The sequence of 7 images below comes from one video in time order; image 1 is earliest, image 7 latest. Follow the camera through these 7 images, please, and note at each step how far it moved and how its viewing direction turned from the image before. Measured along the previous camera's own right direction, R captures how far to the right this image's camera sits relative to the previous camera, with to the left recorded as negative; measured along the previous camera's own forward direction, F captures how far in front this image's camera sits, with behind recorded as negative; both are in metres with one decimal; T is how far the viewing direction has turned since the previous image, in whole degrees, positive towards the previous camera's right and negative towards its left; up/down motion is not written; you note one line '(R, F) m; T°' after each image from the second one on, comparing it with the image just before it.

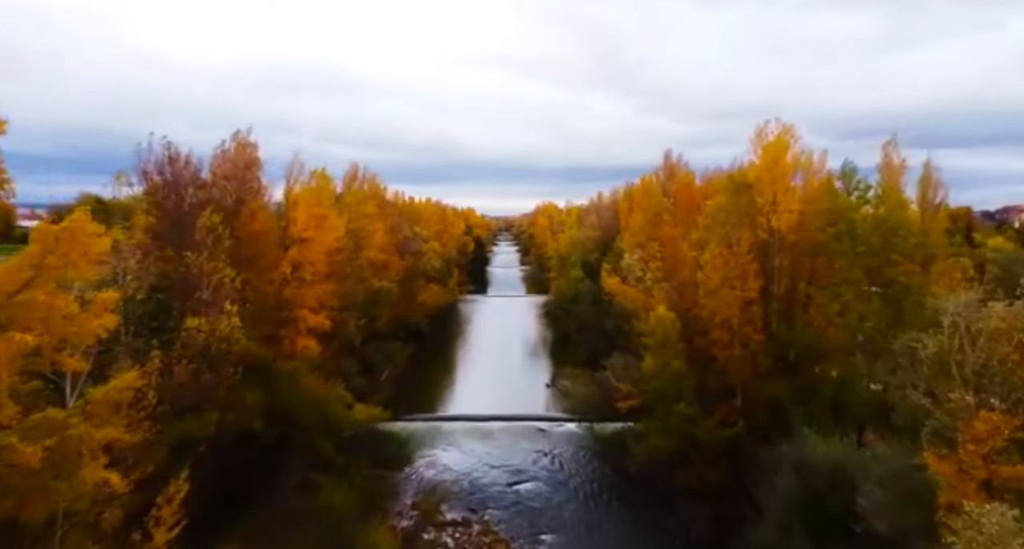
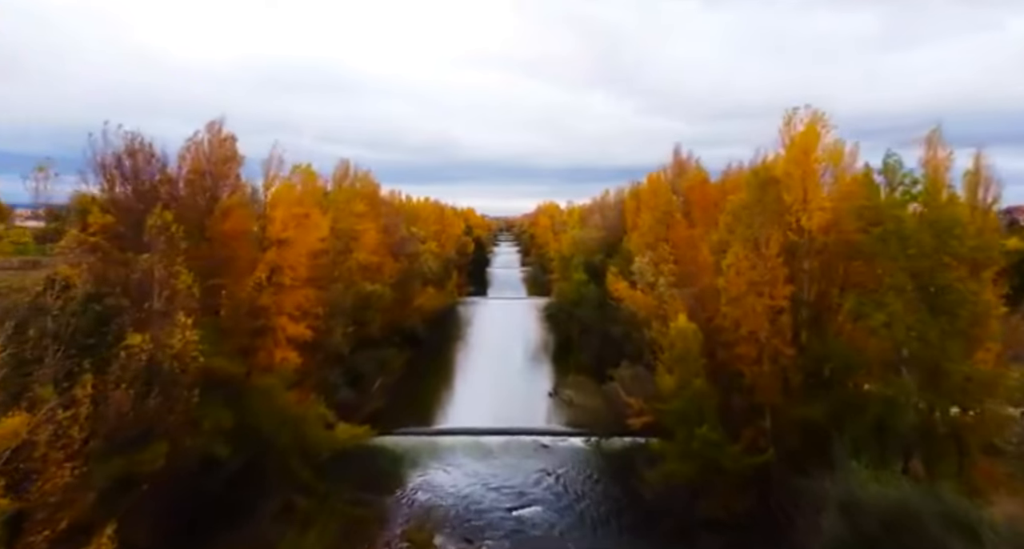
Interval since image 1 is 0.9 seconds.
(0.0, +2.0) m; 0°
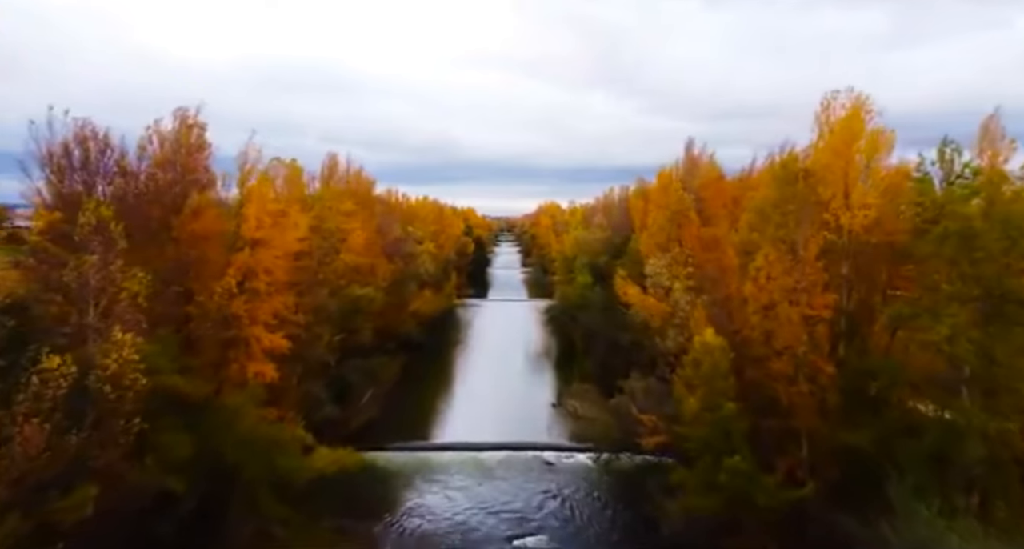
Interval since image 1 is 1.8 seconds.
(0.0, +2.0) m; 0°
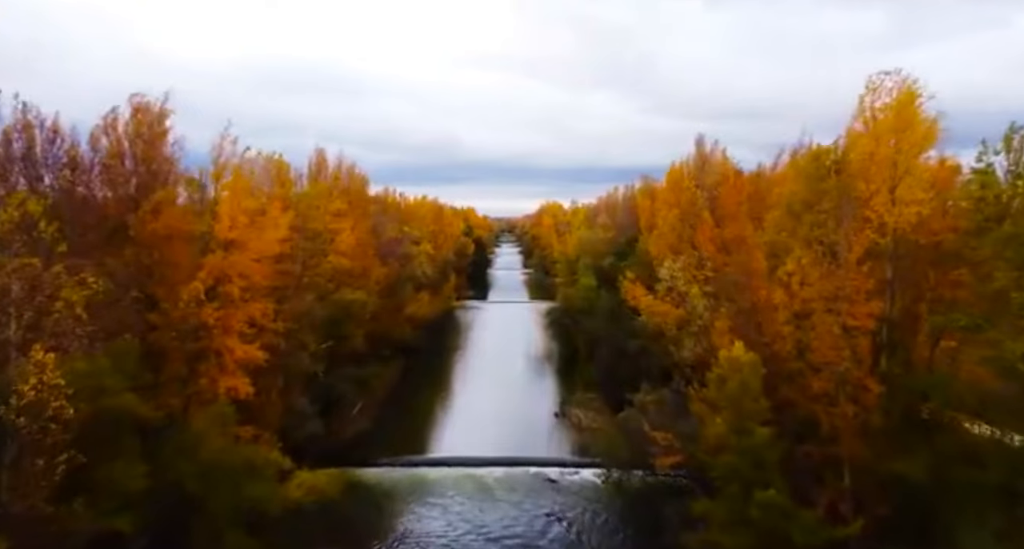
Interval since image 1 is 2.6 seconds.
(0.0, +1.7) m; 0°
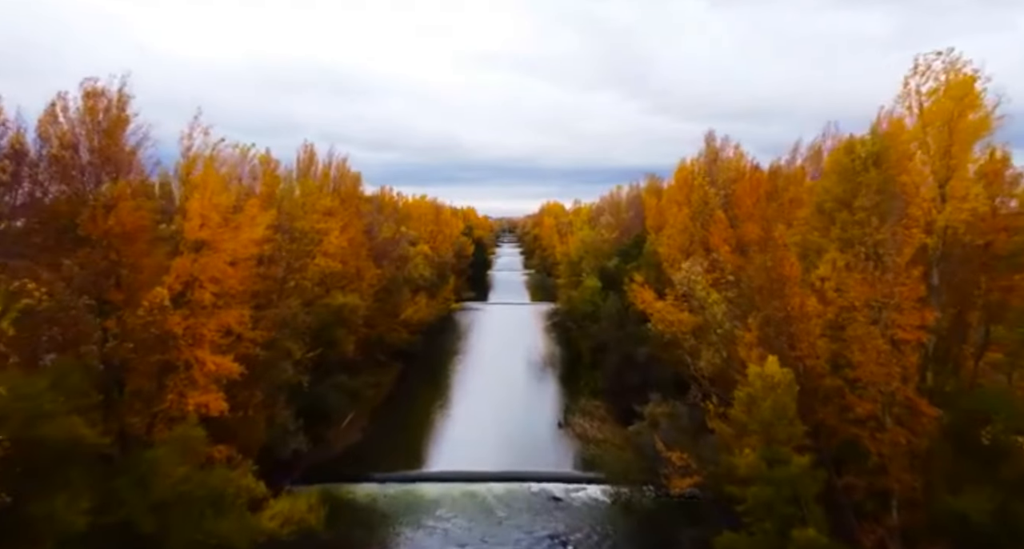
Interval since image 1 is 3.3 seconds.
(0.0, +1.5) m; 0°
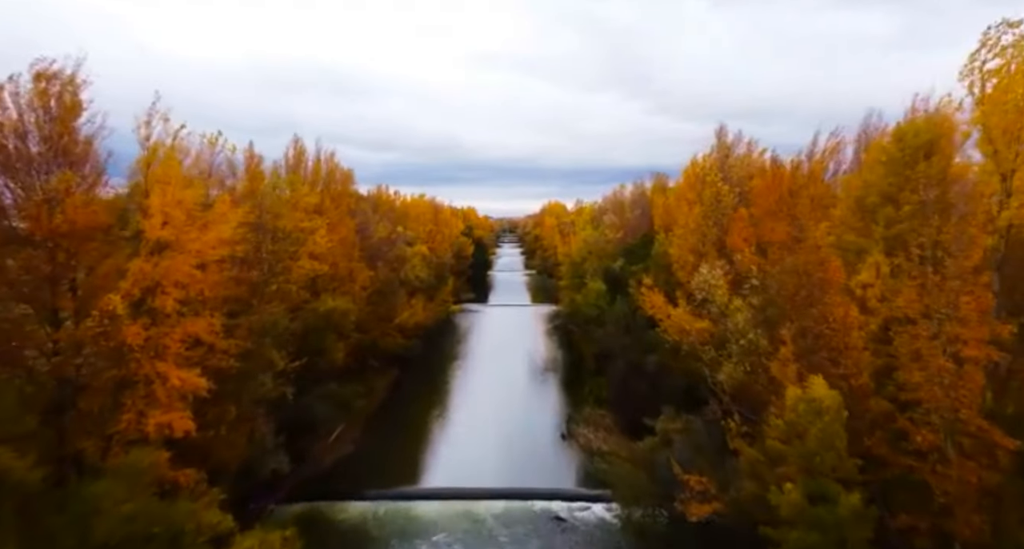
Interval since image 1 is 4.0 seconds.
(0.0, +1.5) m; 0°
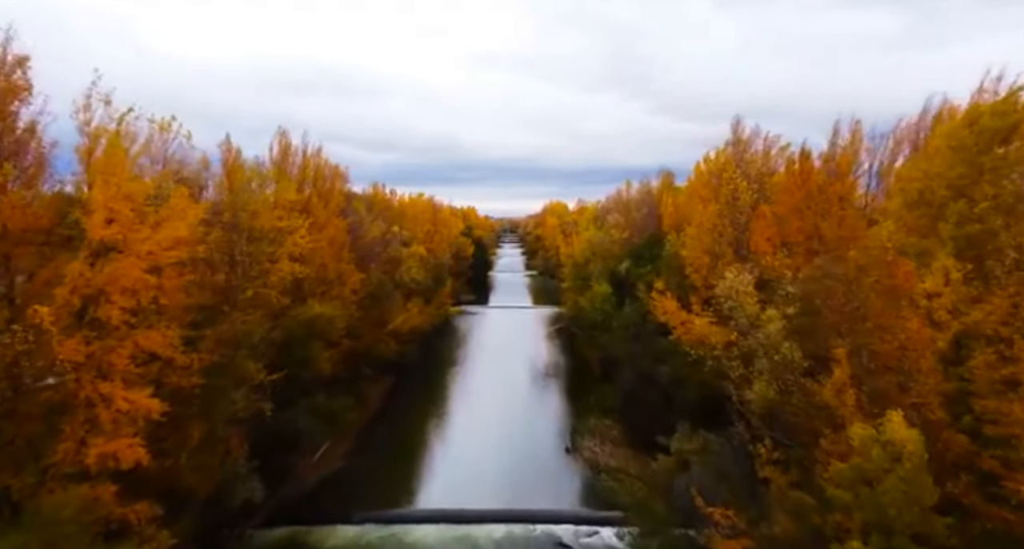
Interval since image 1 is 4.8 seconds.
(0.0, +1.8) m; 0°
